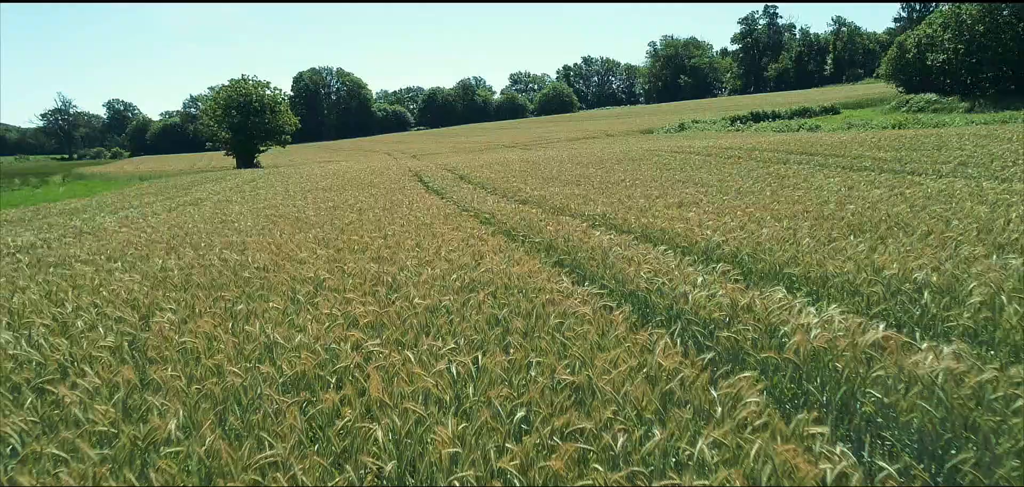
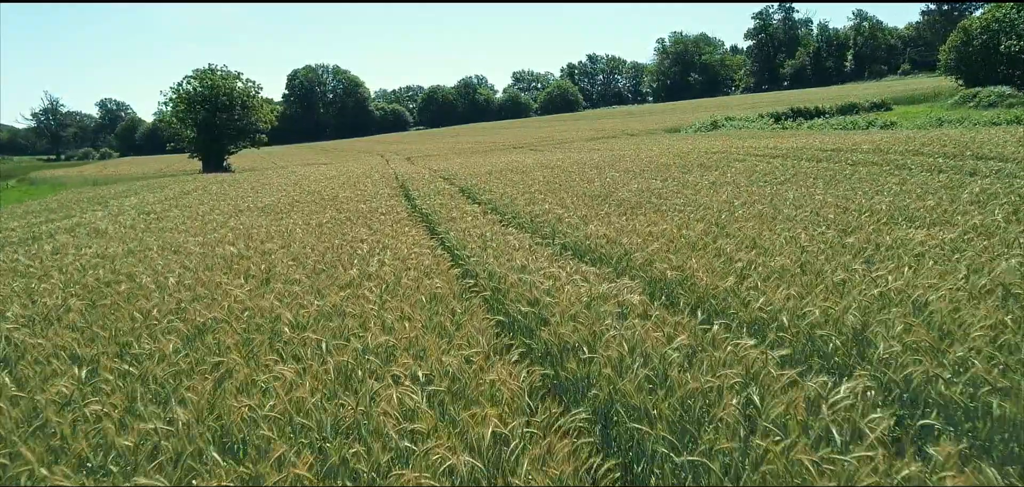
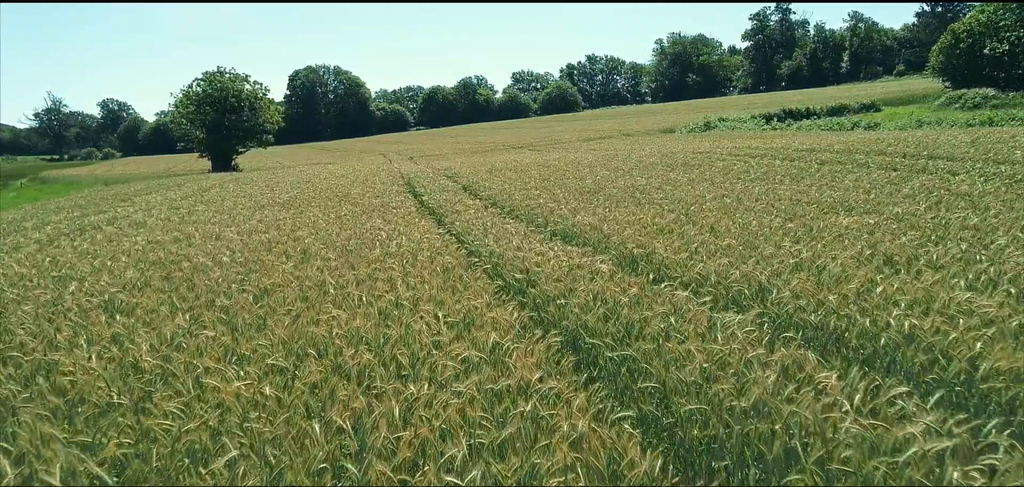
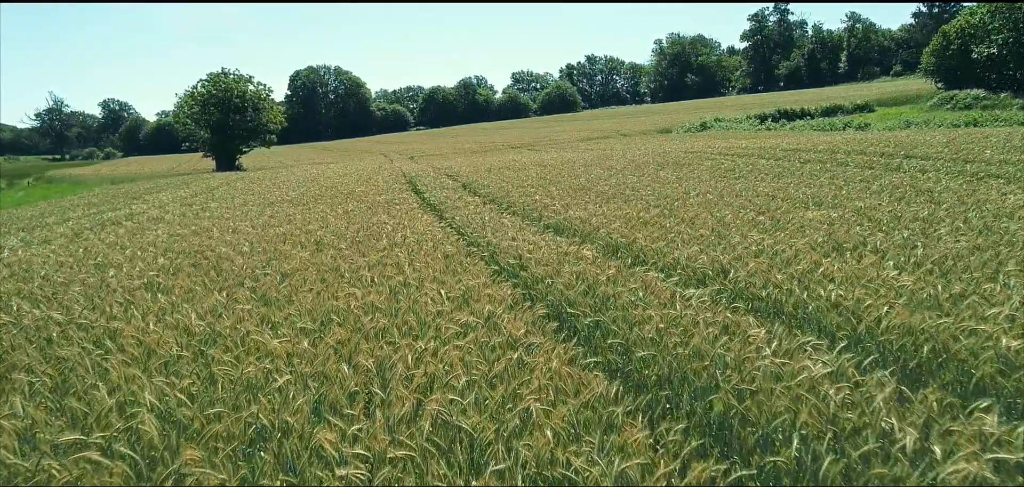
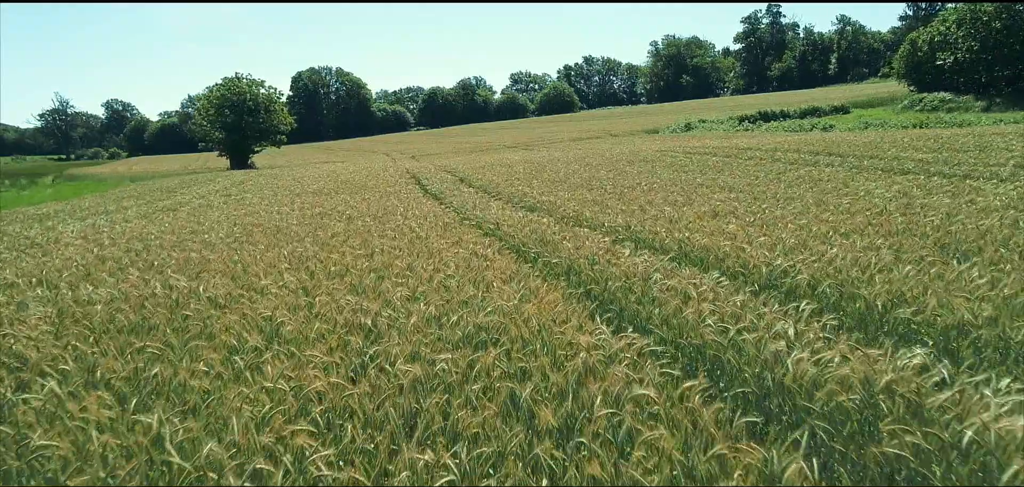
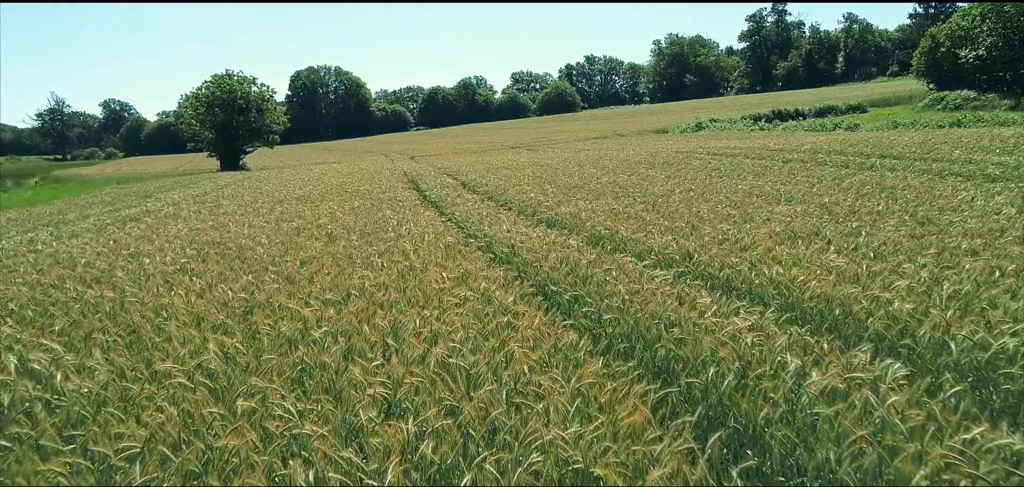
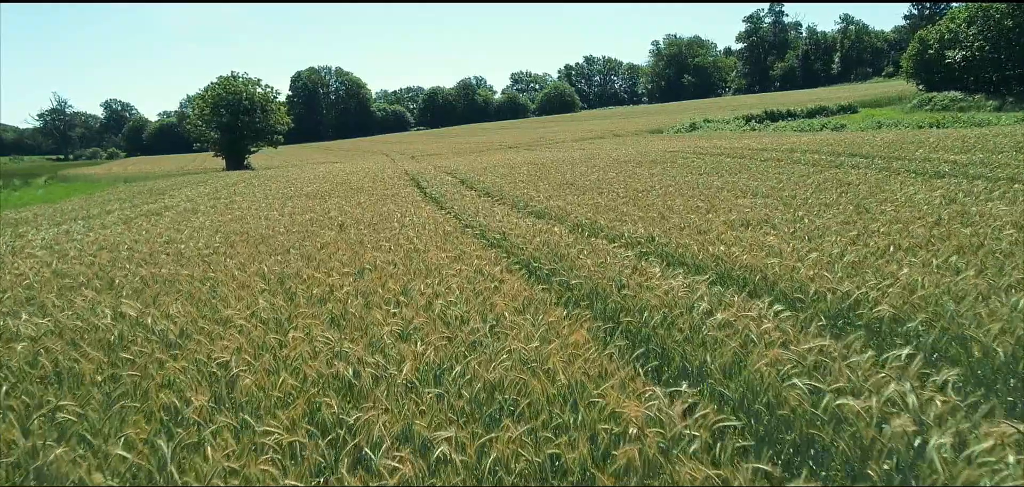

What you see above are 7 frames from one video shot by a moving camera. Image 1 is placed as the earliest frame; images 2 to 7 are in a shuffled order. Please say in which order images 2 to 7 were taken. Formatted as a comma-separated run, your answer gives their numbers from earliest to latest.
5, 7, 6, 4, 3, 2
